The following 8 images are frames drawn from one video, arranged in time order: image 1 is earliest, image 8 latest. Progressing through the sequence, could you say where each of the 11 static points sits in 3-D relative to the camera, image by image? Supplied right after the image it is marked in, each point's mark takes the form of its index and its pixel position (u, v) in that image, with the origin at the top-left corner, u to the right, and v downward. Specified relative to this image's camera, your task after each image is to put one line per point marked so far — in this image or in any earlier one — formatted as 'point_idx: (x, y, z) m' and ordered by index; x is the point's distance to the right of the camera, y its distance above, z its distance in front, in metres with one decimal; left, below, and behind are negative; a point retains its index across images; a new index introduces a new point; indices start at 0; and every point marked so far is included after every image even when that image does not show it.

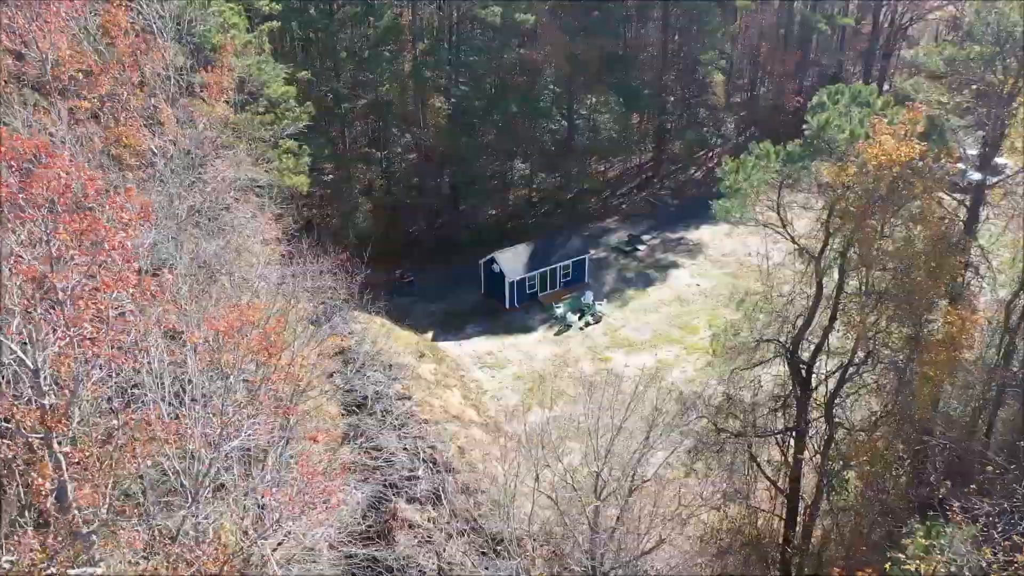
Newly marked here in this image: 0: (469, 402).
0: (-1.0, -2.7, +19.0) m
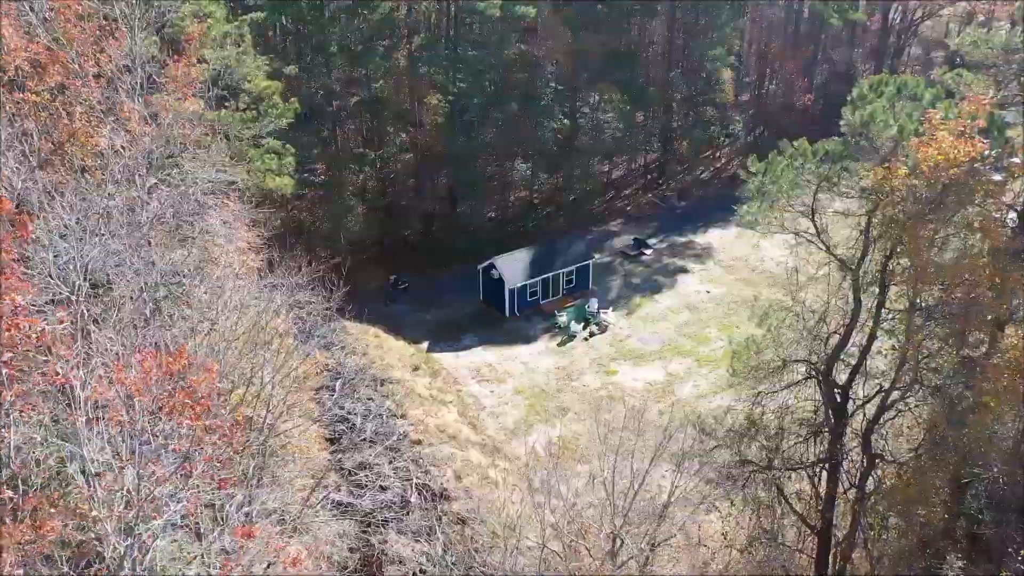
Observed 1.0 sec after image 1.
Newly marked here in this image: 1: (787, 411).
0: (-1.0, -2.9, +17.7) m
1: (+4.0, -1.8, +11.8) m
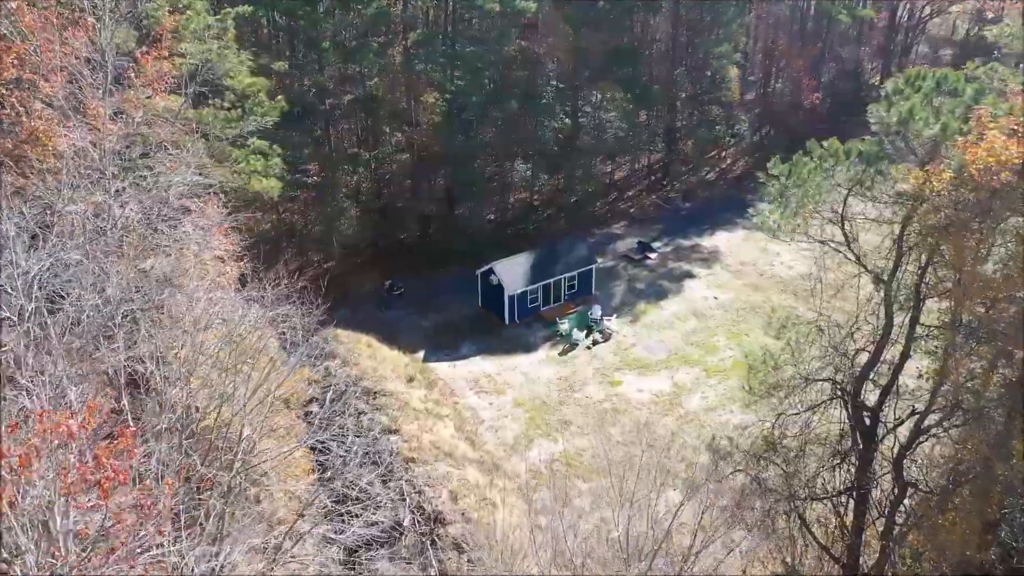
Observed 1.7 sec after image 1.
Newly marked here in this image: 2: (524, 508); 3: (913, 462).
0: (-1.0, -3.1, +16.8) m
1: (+4.0, -2.0, +10.9) m
2: (+0.2, -3.9, +14.5) m
3: (+5.0, -2.1, +10.1) m
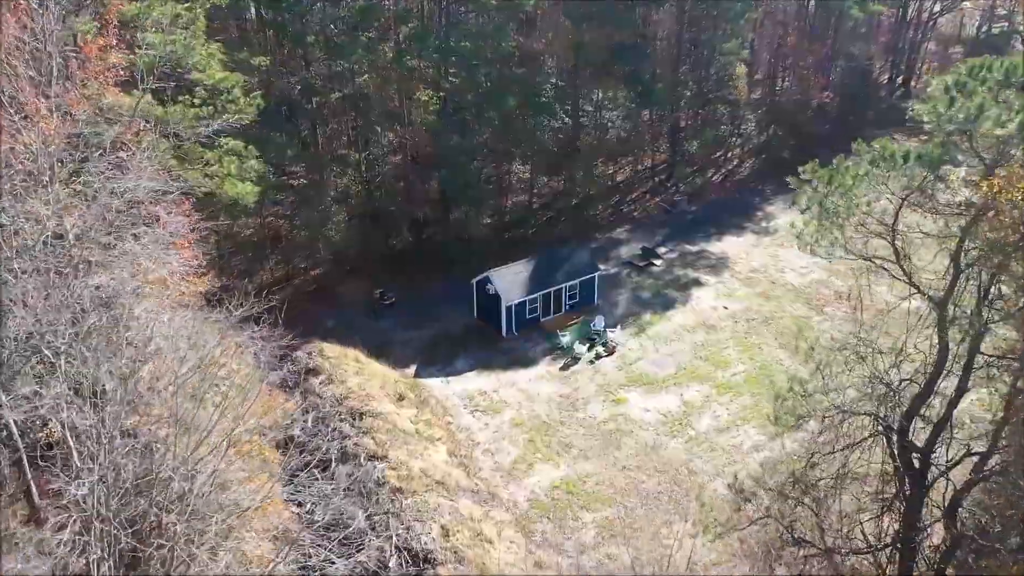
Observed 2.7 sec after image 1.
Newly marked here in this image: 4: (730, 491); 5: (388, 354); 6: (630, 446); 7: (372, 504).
0: (-1.1, -3.3, +15.5) m
1: (+4.0, -2.2, +9.6) m
2: (+0.2, -4.2, +13.2) m
3: (+4.9, -2.4, +8.8) m
4: (+3.9, -3.7, +14.6) m
5: (-3.0, -1.6, +19.7) m
6: (+2.3, -3.1, +16.2) m
7: (-2.3, -3.5, +13.3) m
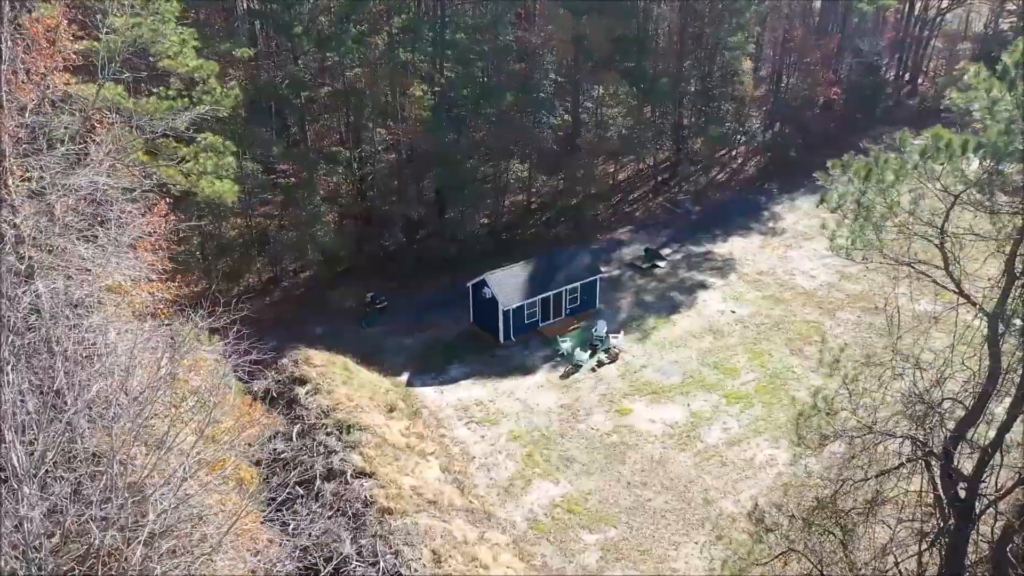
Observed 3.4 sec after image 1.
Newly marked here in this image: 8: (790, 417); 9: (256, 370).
0: (-1.1, -3.4, +14.5) m
1: (+3.9, -2.3, +8.7) m
2: (+0.1, -4.2, +12.2) m
3: (+4.9, -2.5, +7.9) m
4: (+3.9, -3.7, +13.7) m
5: (-3.1, -1.7, +18.7) m
6: (+2.3, -3.2, +15.3) m
7: (-2.3, -3.6, +12.3) m
8: (+5.6, -2.6, +16.4) m
9: (-5.1, -1.7, +16.5) m
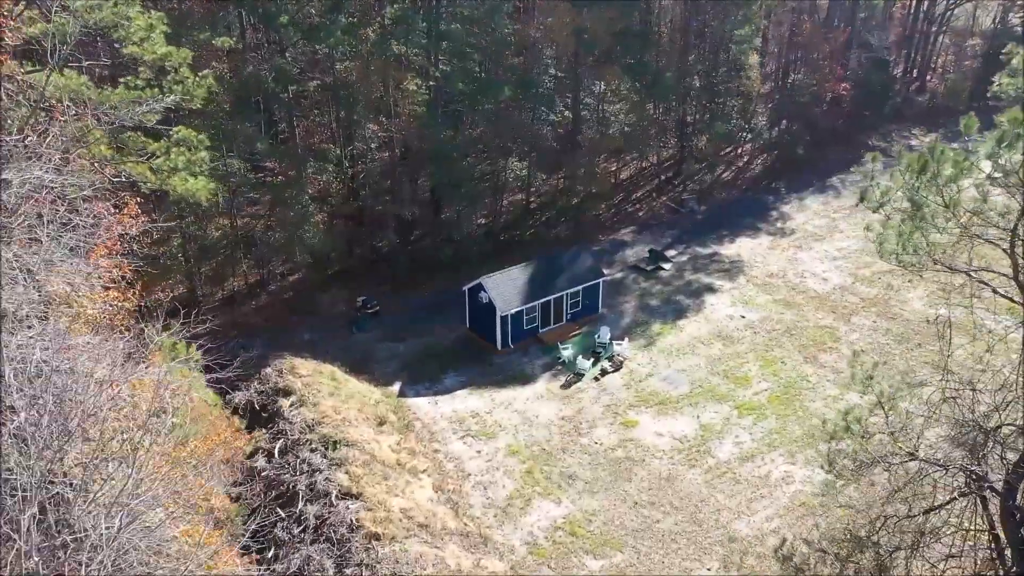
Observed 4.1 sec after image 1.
0: (-1.2, -3.5, +13.5) m
1: (+3.9, -2.4, +7.7) m
2: (+0.1, -4.3, +11.2) m
3: (+4.9, -2.6, +6.8) m
4: (+3.8, -3.8, +12.6) m
5: (-3.1, -1.8, +17.7) m
6: (+2.3, -3.3, +14.3) m
7: (-2.3, -3.7, +11.3) m
8: (+5.5, -2.7, +15.4) m
9: (-5.2, -1.8, +15.5) m
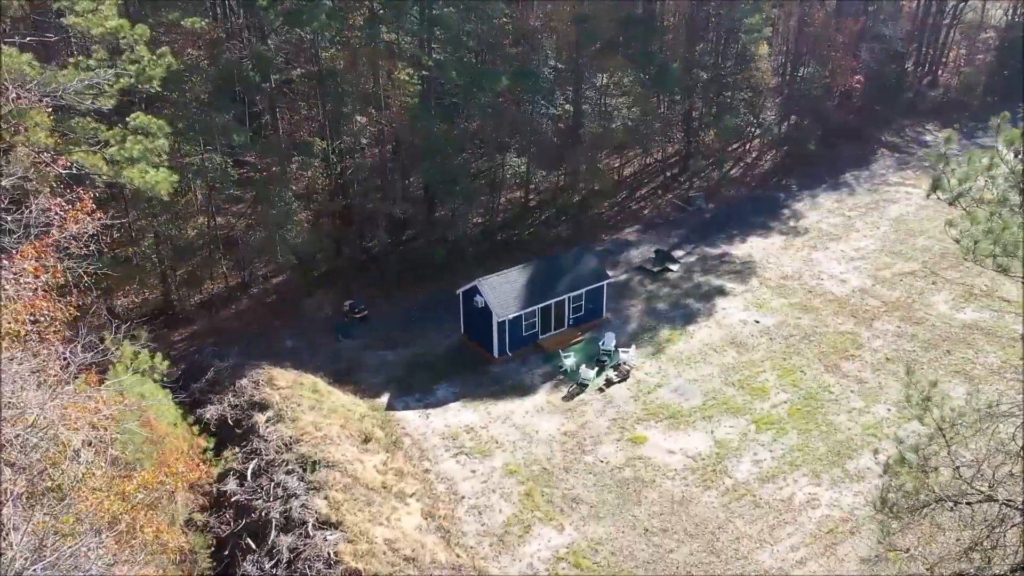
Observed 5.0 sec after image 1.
0: (-1.2, -3.6, +12.2) m
1: (+3.9, -2.4, +6.4) m
2: (+0.1, -4.4, +9.9) m
3: (+4.8, -2.6, +5.5) m
4: (+3.8, -3.9, +11.3) m
5: (-3.2, -1.9, +16.4) m
6: (+2.2, -3.4, +12.9) m
7: (-2.4, -3.7, +9.9) m
8: (+5.5, -2.8, +14.1) m
9: (-5.2, -1.9, +14.2) m
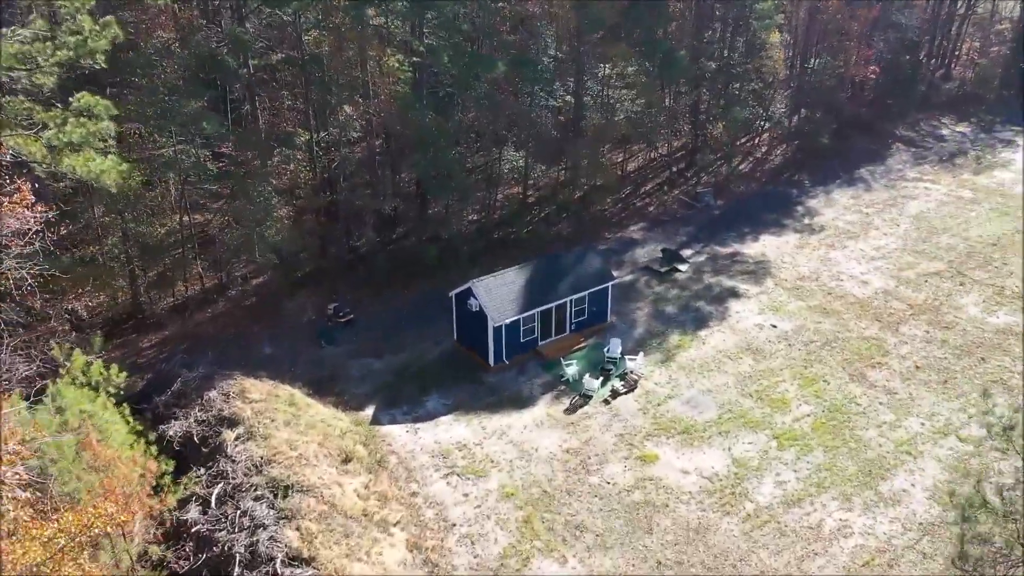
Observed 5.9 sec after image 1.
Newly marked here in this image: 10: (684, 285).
0: (-1.2, -3.6, +10.8) m
1: (+3.8, -2.5, +5.0) m
2: (0.0, -4.4, +8.5) m
3: (+4.8, -2.7, +4.2) m
4: (+3.7, -3.9, +10.0) m
5: (-3.2, -1.9, +15.0) m
6: (+2.2, -3.4, +11.6) m
7: (-2.4, -3.8, +8.6) m
8: (+5.5, -2.8, +12.7) m
9: (-5.3, -1.9, +12.8) m
10: (+4.0, +0.1, +19.0) m
